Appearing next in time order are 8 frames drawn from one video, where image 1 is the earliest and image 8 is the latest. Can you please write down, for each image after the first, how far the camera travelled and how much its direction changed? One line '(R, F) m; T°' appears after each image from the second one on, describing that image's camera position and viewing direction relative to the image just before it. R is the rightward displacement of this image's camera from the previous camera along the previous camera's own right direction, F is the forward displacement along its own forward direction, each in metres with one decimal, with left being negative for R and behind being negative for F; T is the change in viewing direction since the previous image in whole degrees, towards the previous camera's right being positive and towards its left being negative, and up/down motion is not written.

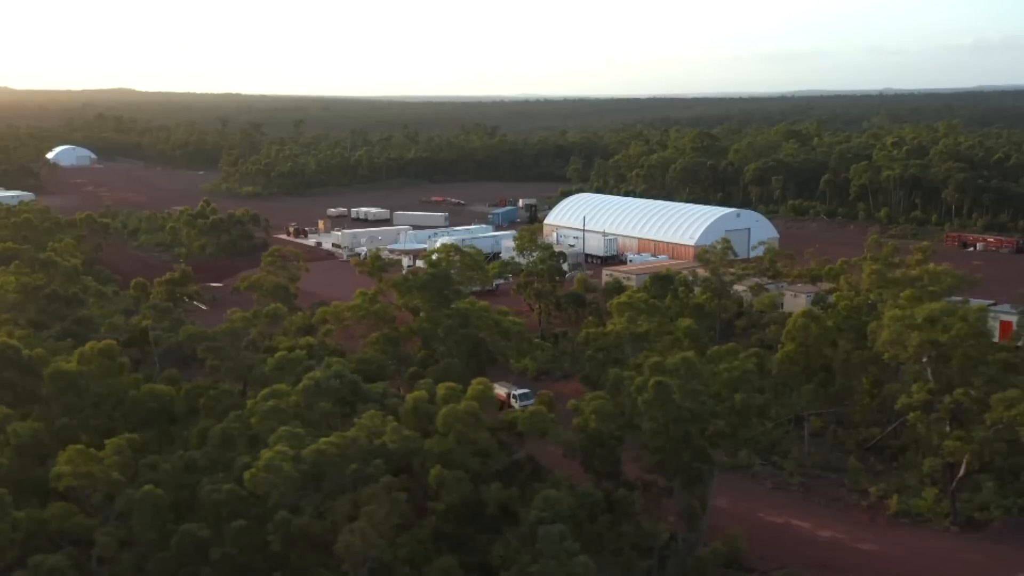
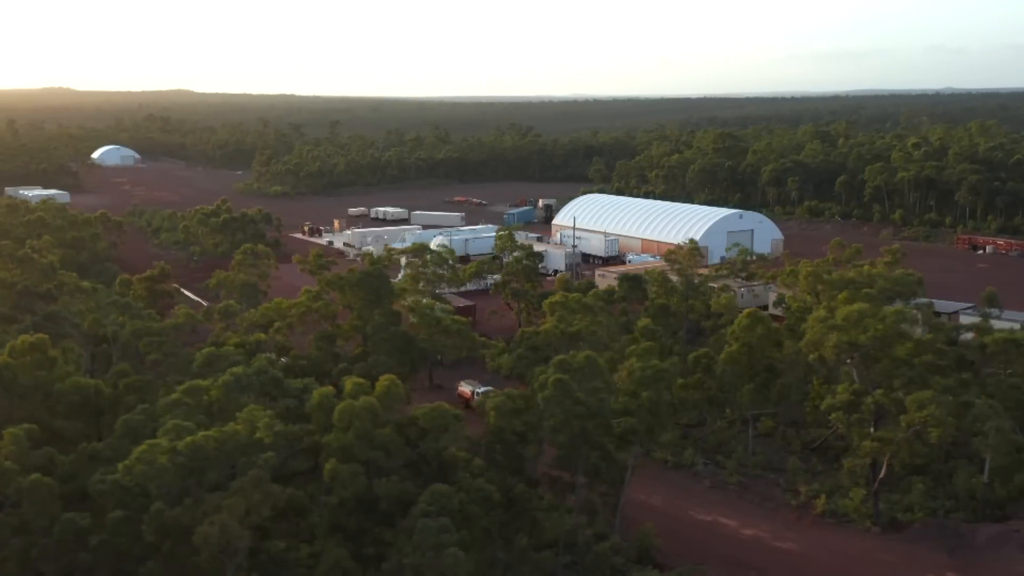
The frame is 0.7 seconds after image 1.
(+1.9, -0.3) m; -2°
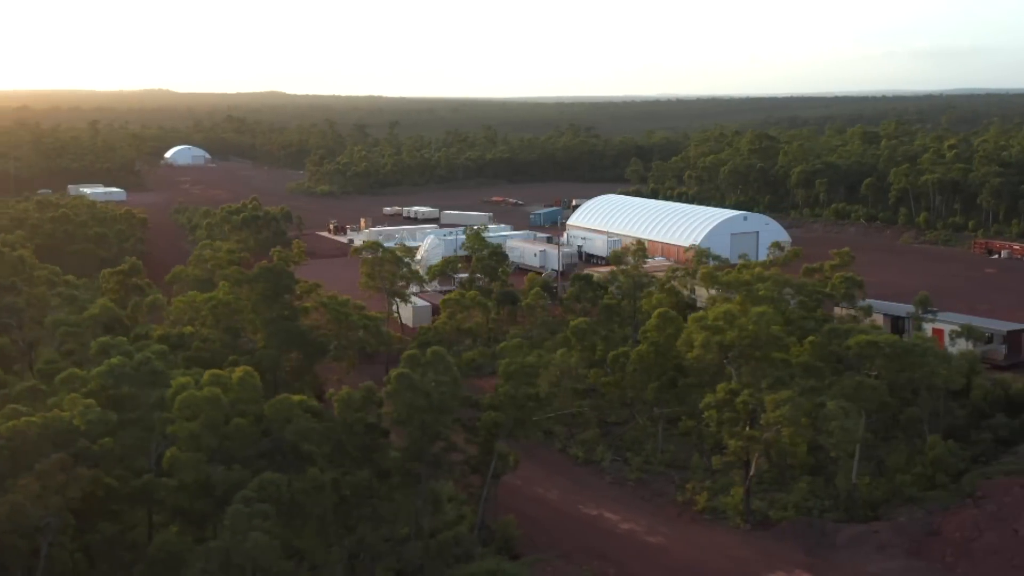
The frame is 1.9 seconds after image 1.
(+3.2, -0.4) m; -4°
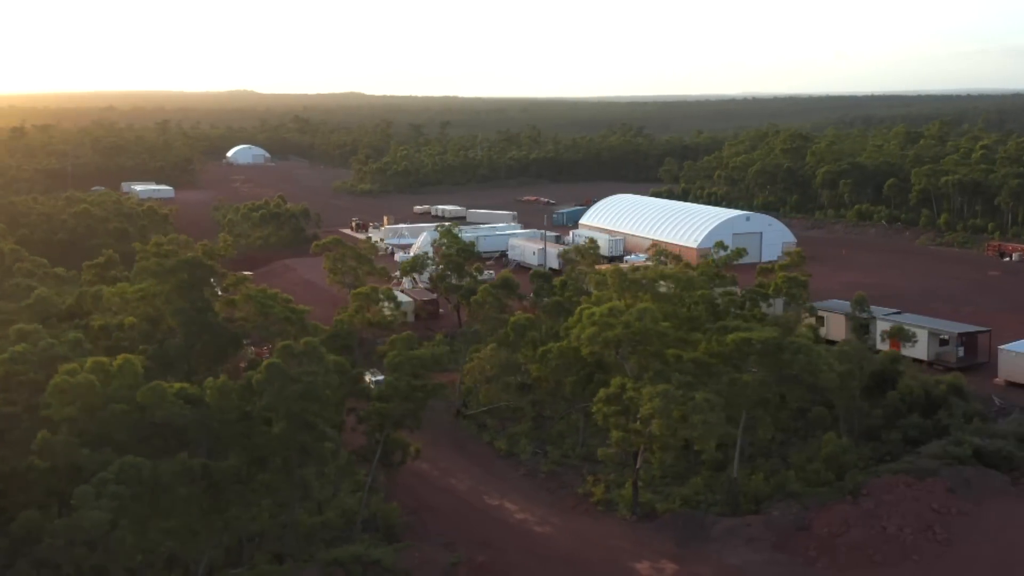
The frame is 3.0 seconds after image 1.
(+2.8, -0.4) m; -3°
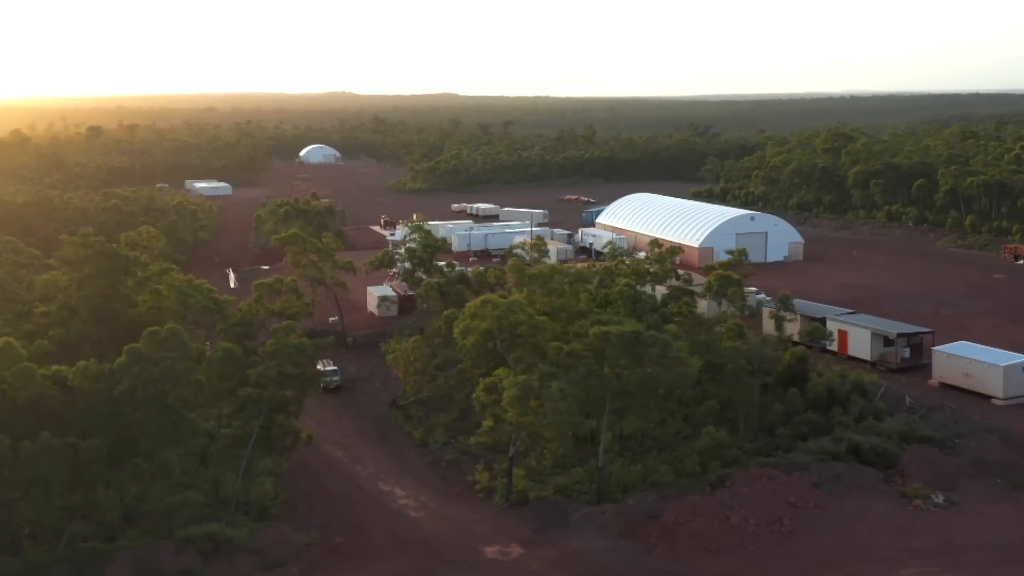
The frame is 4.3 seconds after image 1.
(+3.4, -0.5) m; -4°
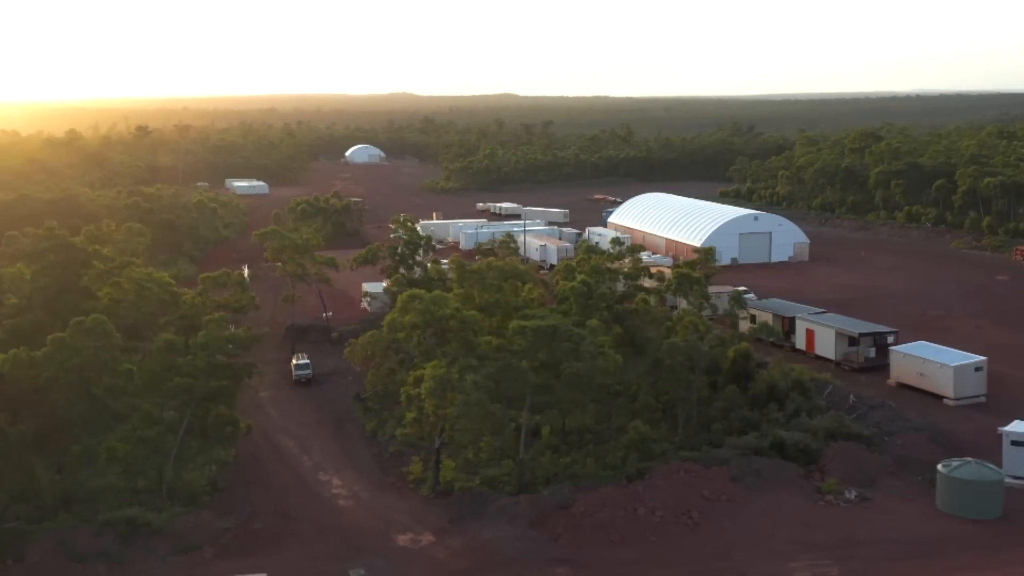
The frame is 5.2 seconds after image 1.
(+2.1, -0.3) m; -2°
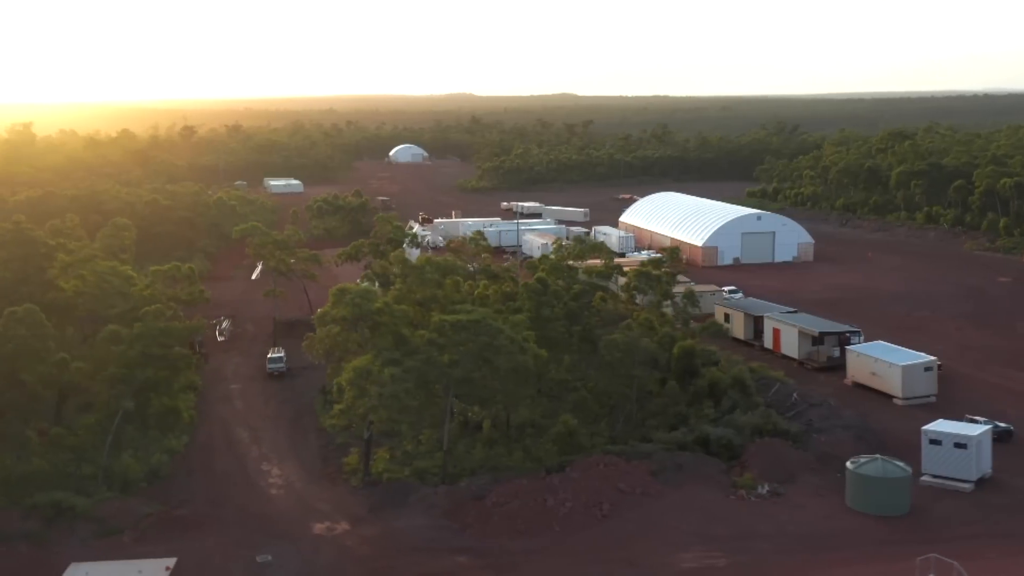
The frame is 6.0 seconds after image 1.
(+2.1, -0.3) m; -2°
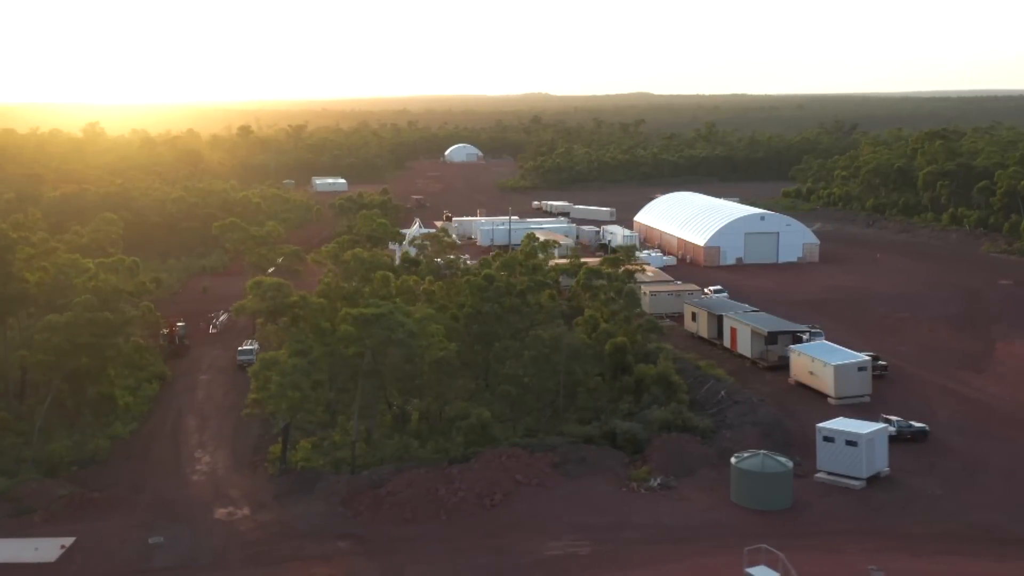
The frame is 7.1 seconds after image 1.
(+2.7, -0.4) m; -3°
